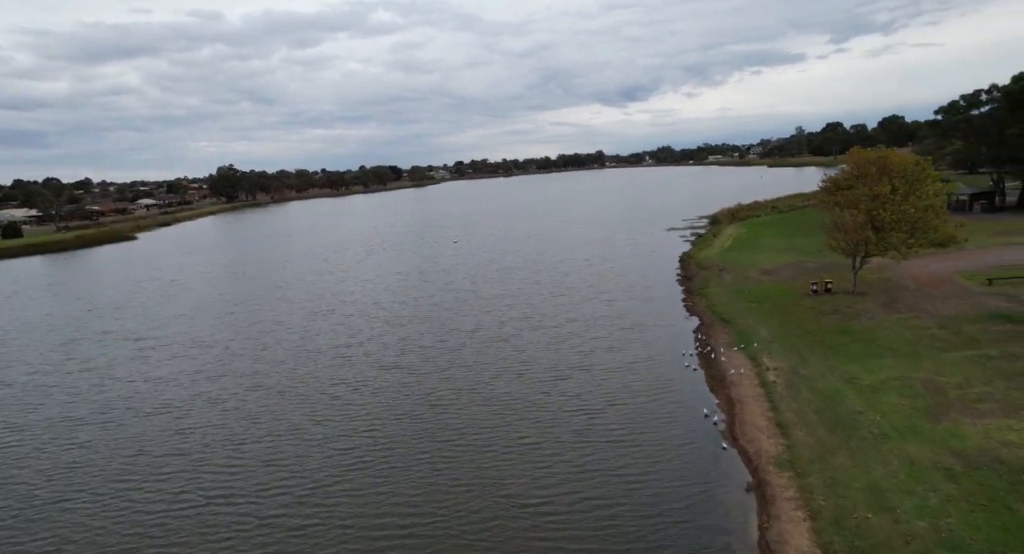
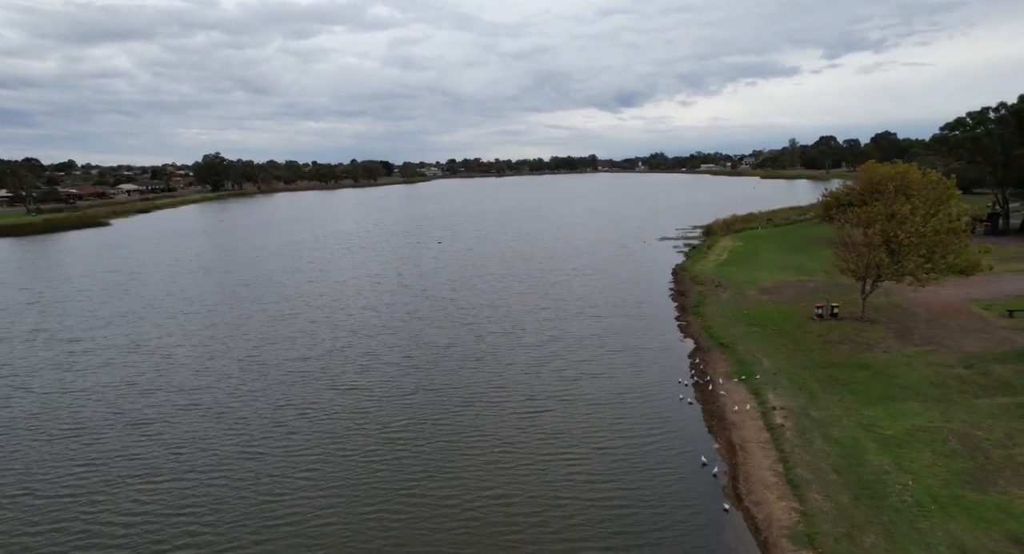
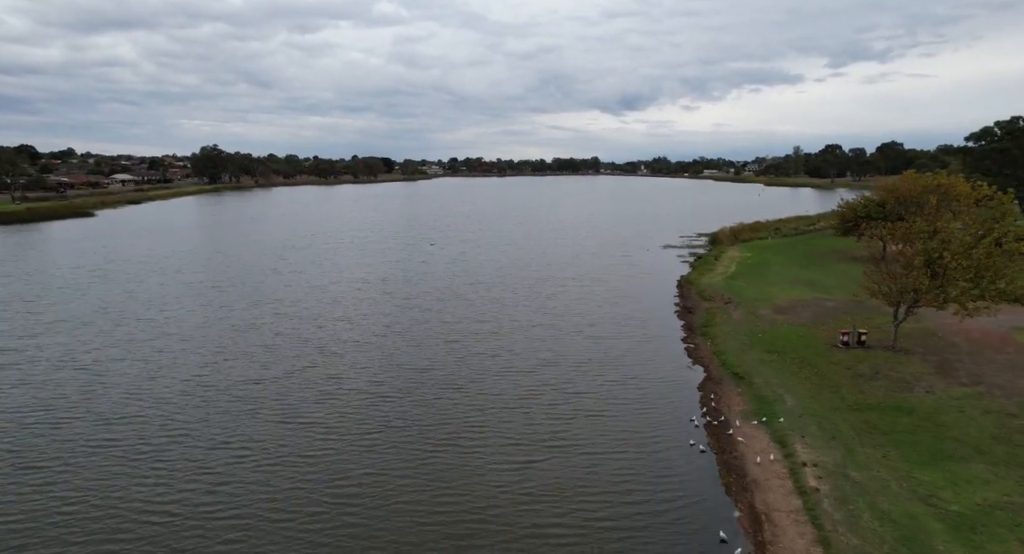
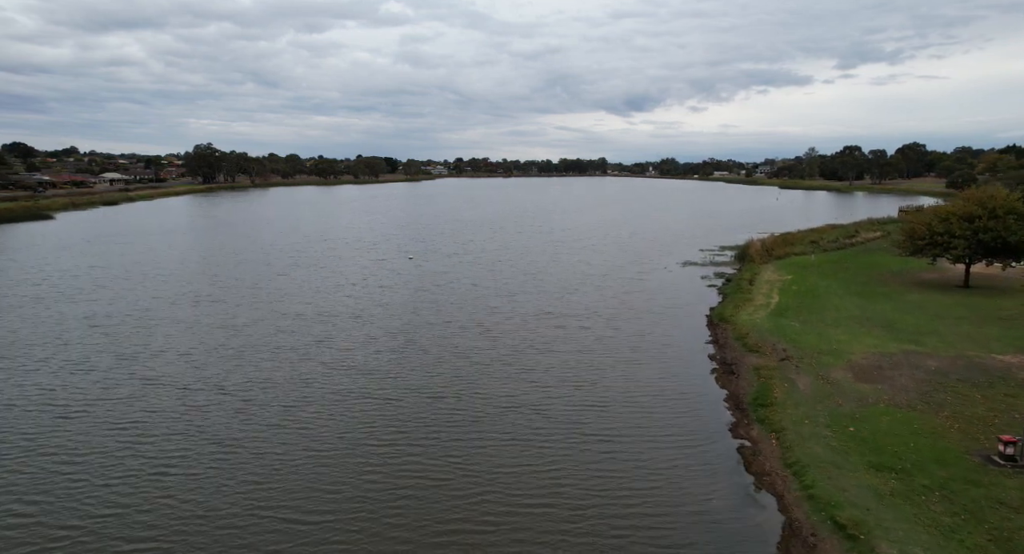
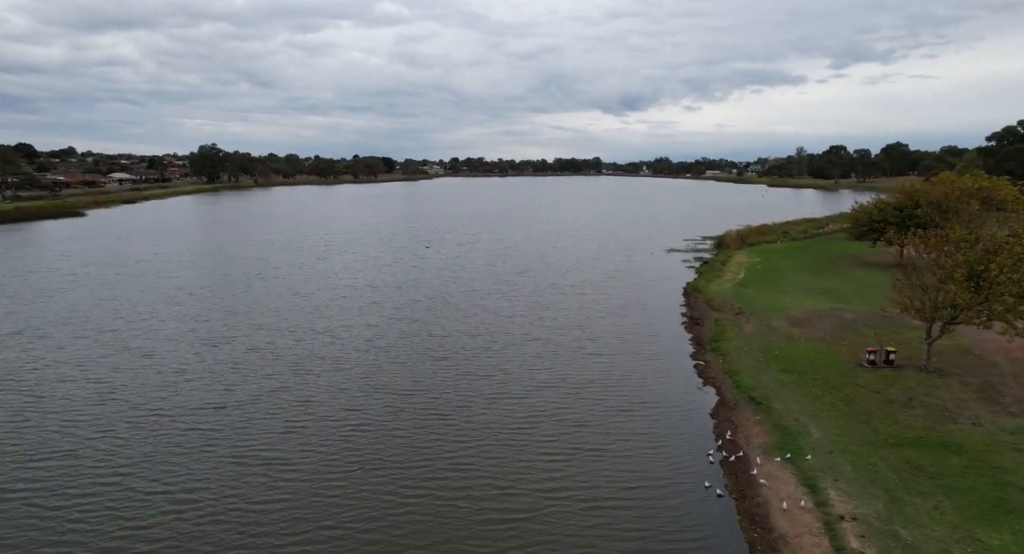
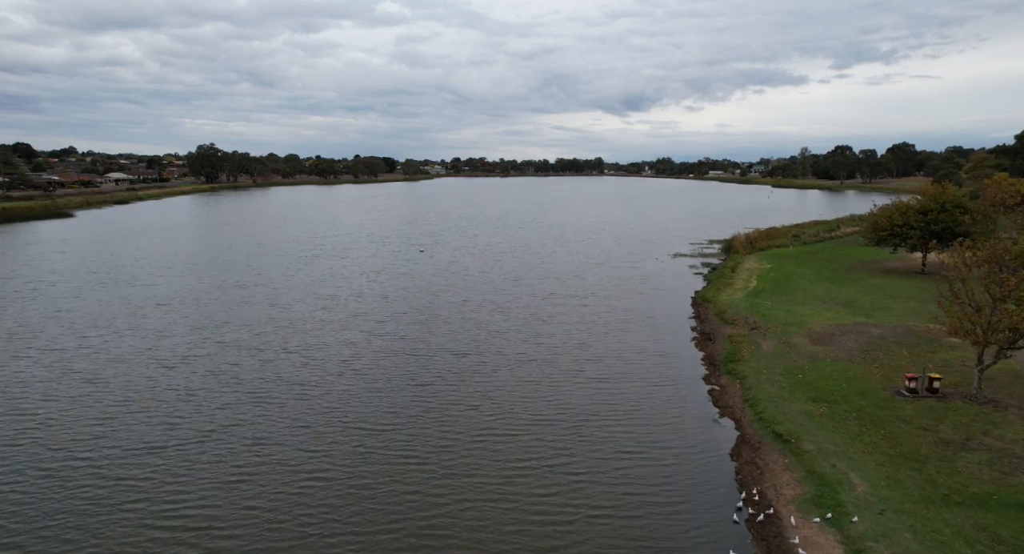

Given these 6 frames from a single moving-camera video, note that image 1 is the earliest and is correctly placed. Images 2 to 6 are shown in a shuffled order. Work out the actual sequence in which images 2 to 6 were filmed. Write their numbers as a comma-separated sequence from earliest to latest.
2, 3, 5, 6, 4
